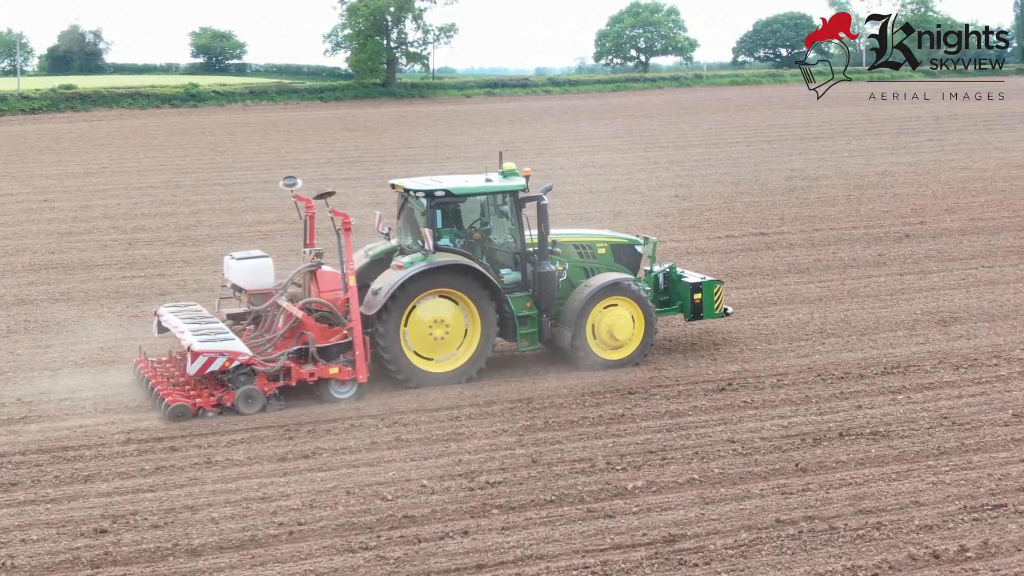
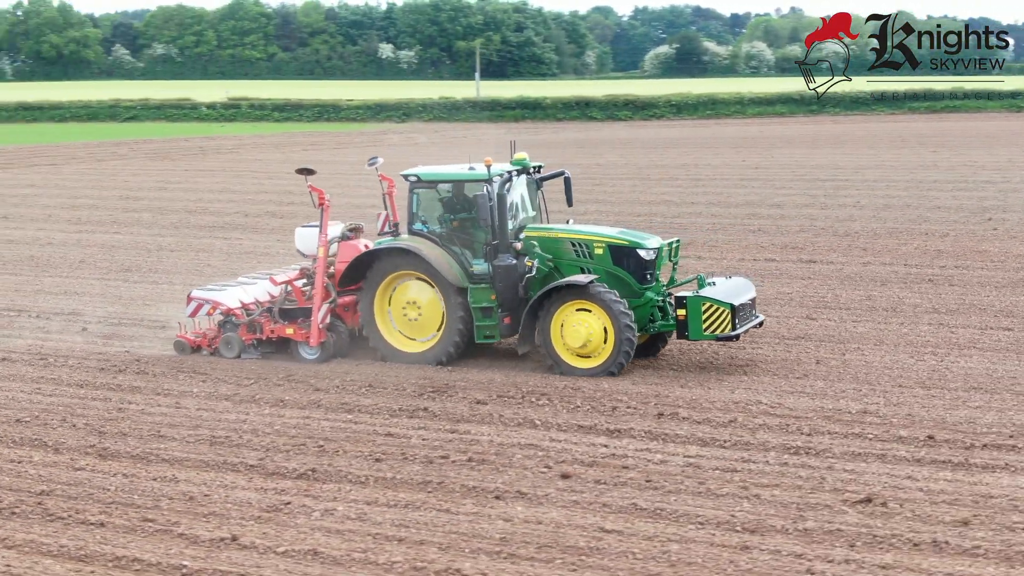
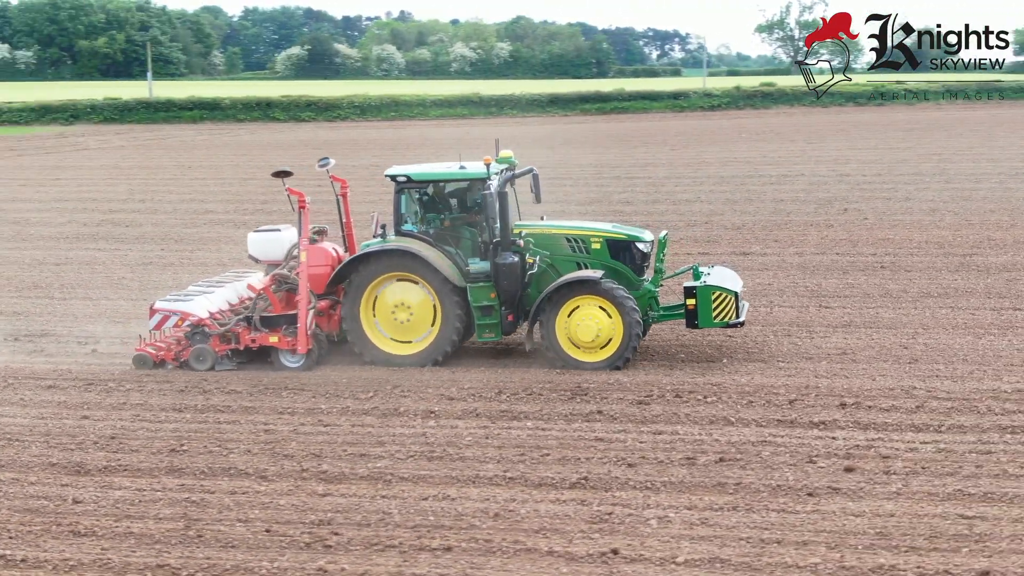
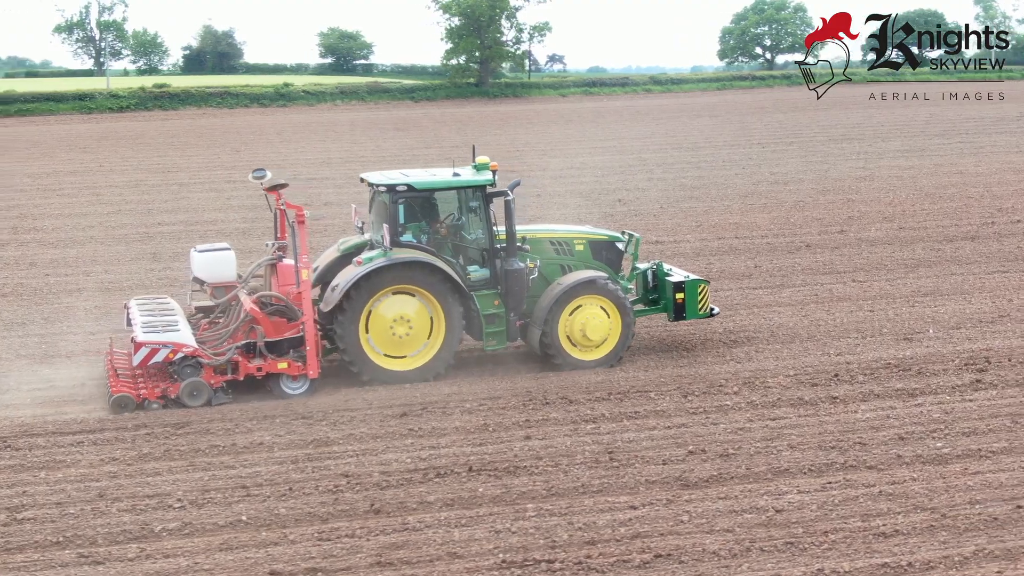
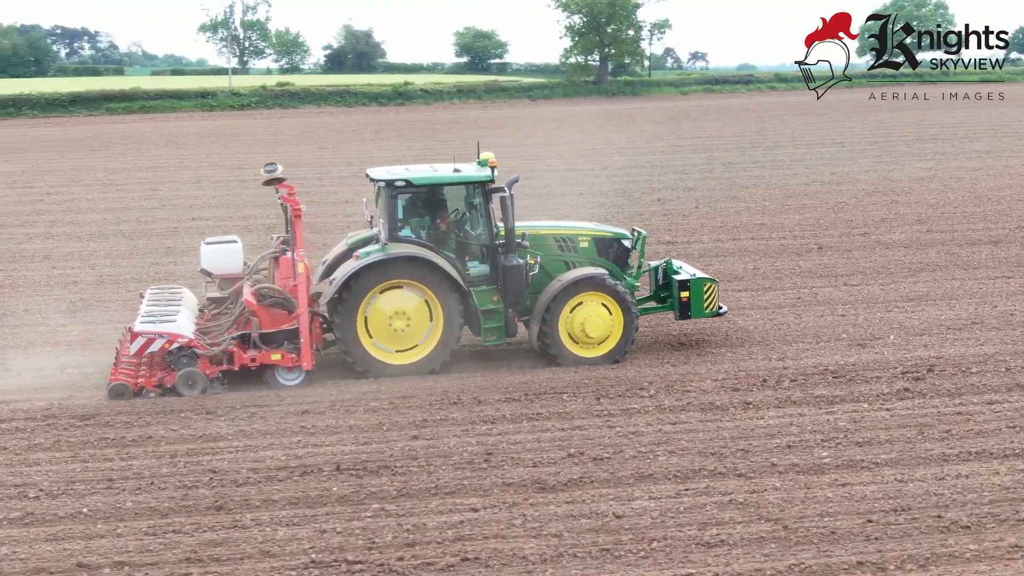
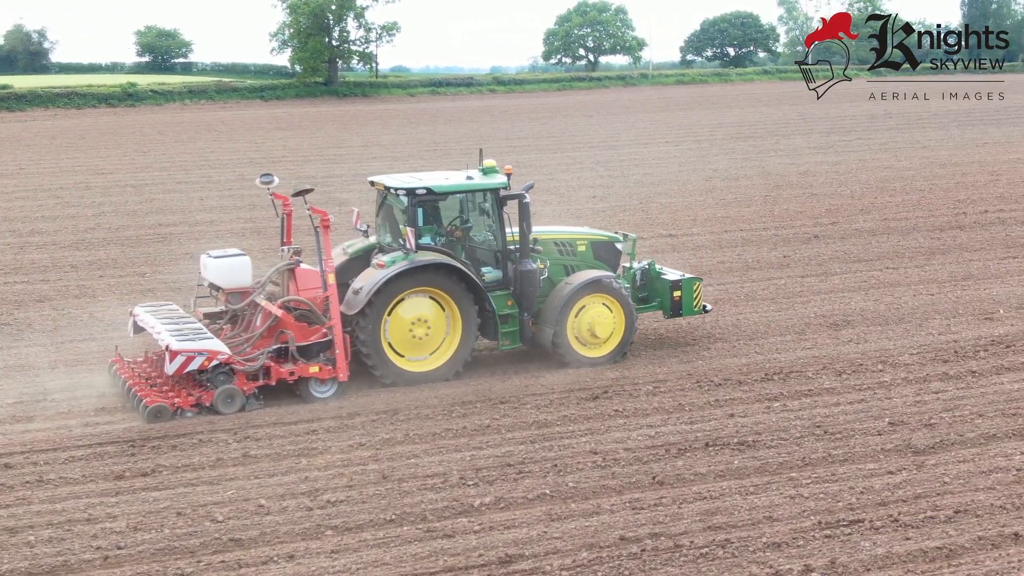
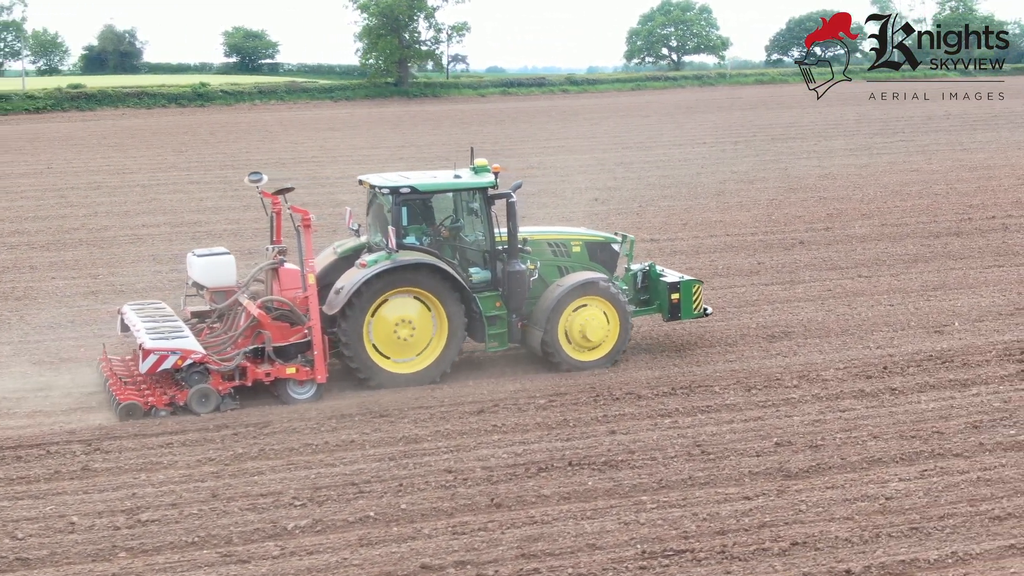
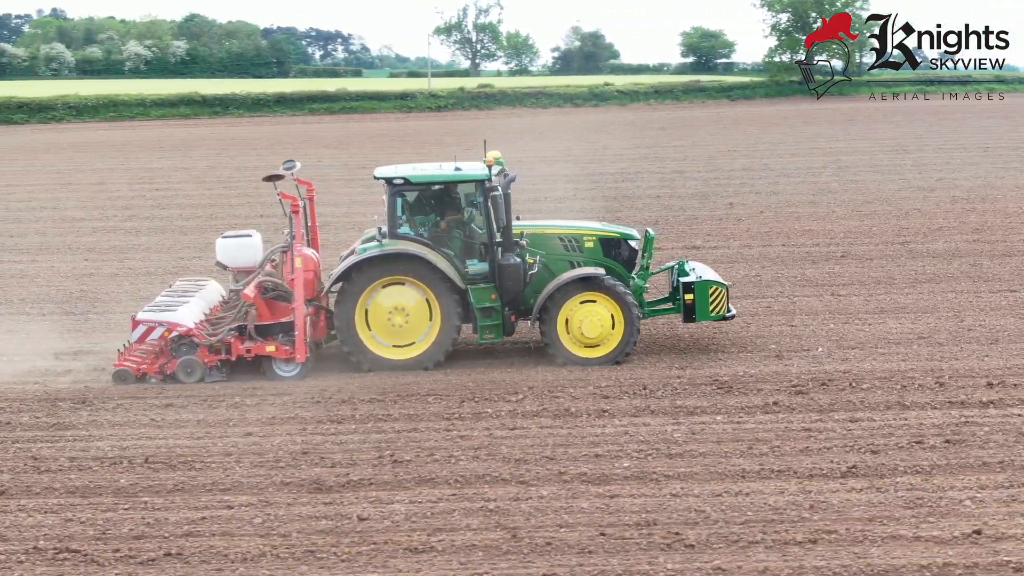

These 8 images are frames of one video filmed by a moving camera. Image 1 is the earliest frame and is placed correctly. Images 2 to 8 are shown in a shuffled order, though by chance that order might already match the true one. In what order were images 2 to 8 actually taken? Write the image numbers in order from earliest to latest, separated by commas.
6, 7, 4, 5, 8, 3, 2
